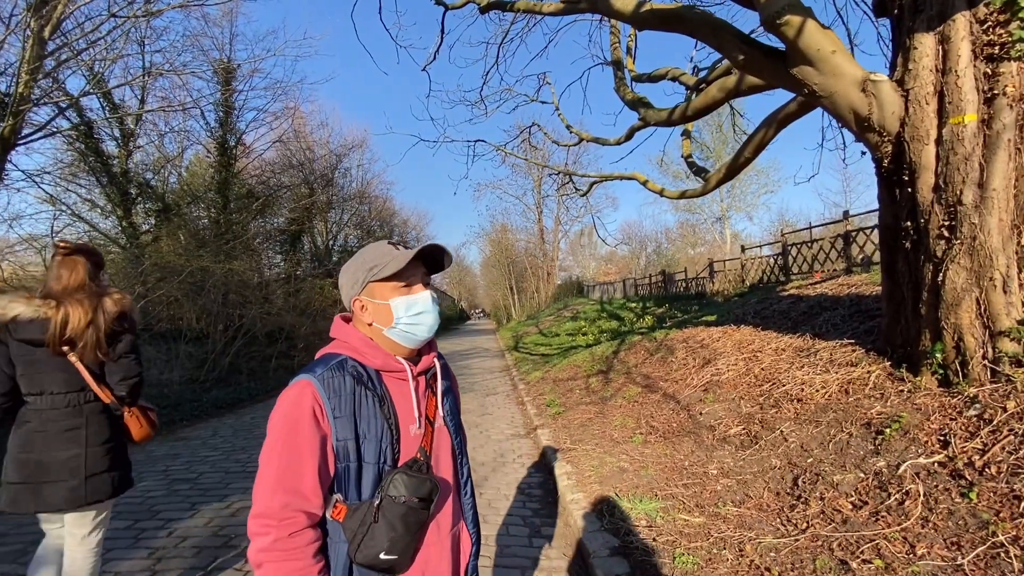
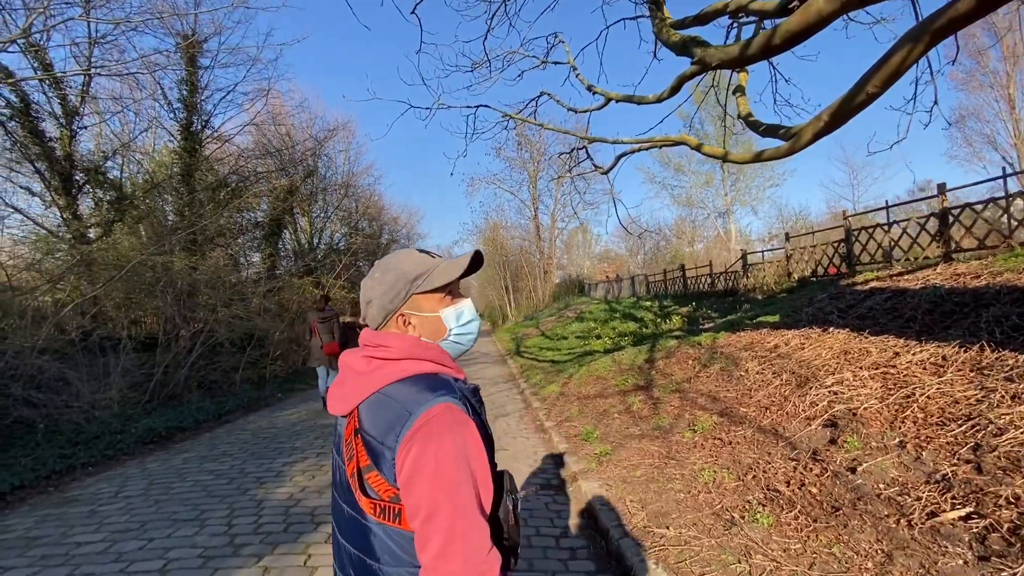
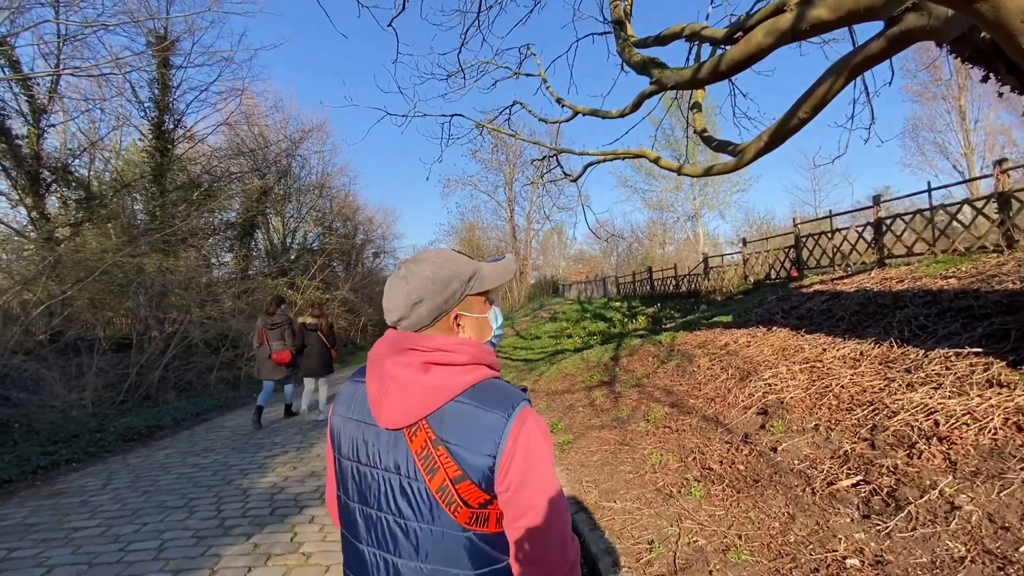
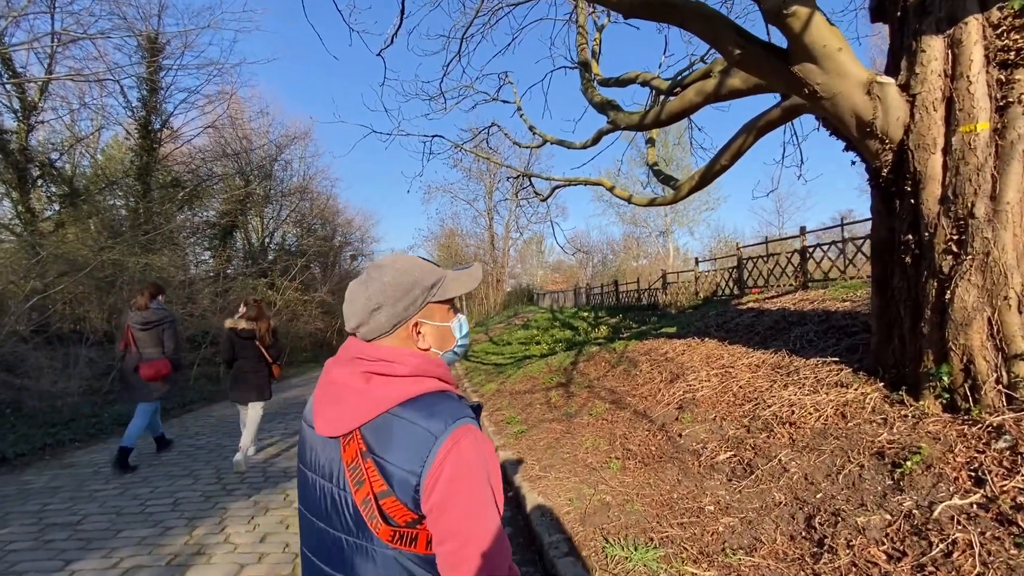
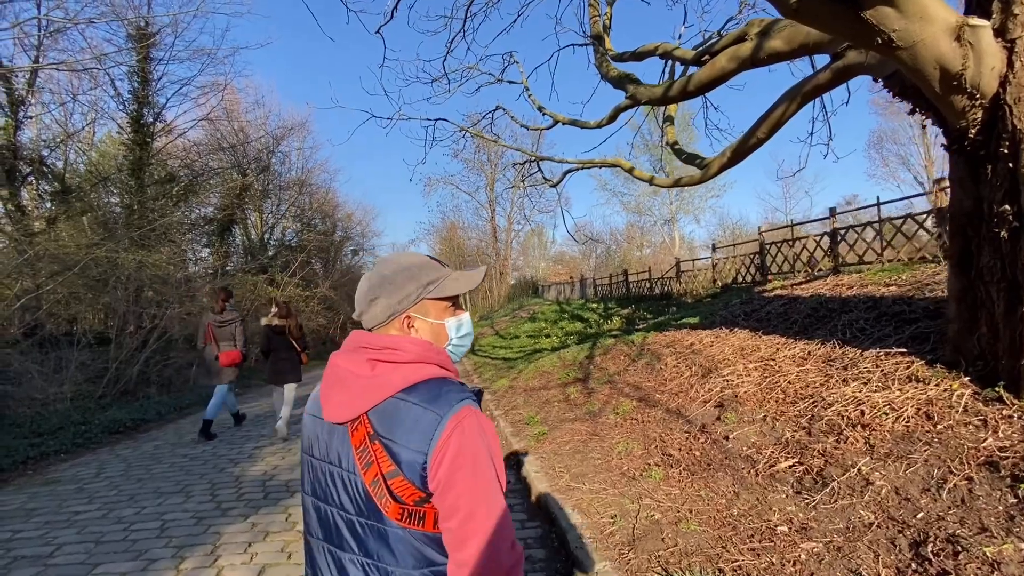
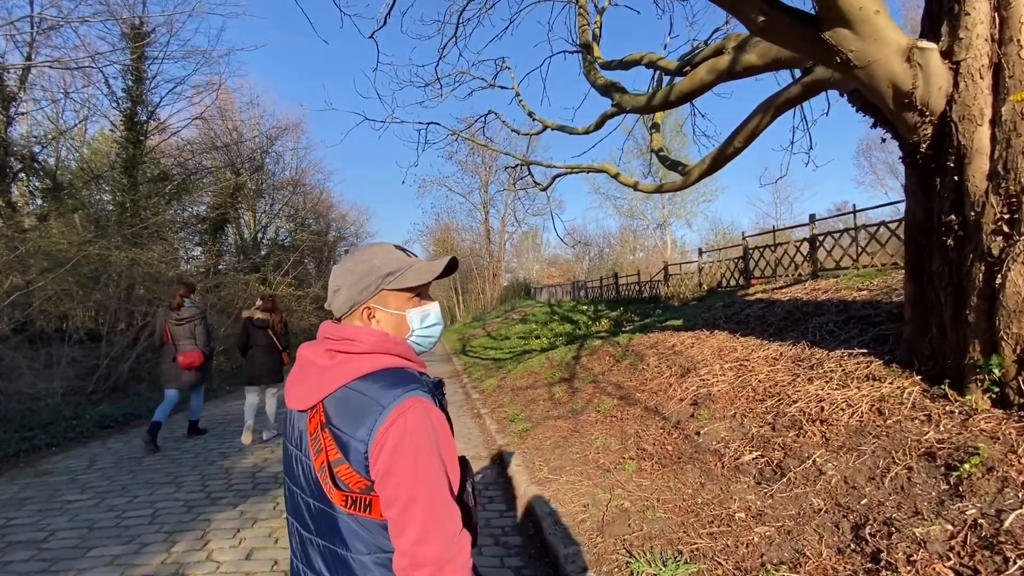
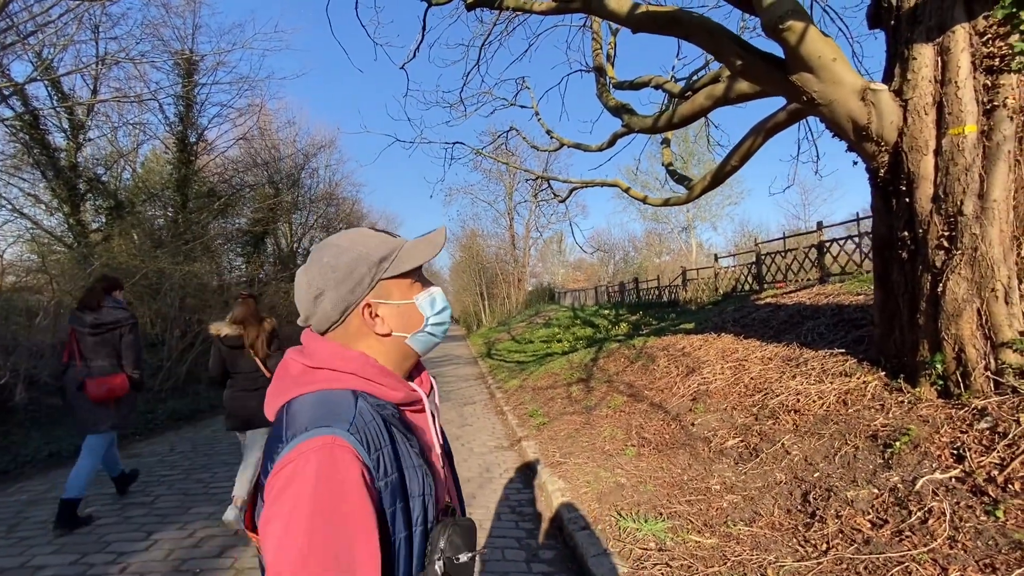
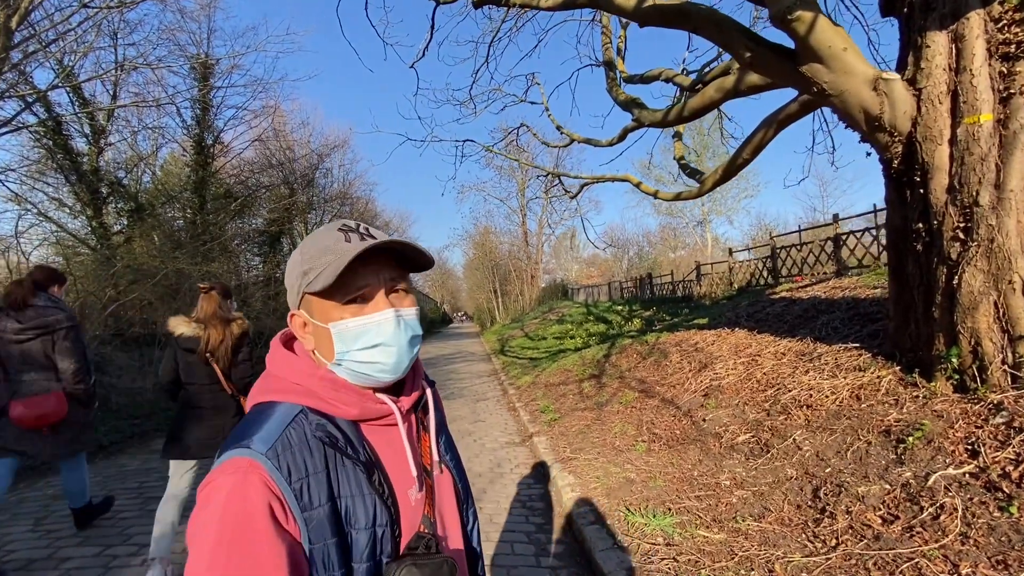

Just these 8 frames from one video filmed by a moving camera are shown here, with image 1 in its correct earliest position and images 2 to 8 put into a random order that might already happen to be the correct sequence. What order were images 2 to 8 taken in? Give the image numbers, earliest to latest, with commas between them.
8, 7, 4, 6, 5, 3, 2
